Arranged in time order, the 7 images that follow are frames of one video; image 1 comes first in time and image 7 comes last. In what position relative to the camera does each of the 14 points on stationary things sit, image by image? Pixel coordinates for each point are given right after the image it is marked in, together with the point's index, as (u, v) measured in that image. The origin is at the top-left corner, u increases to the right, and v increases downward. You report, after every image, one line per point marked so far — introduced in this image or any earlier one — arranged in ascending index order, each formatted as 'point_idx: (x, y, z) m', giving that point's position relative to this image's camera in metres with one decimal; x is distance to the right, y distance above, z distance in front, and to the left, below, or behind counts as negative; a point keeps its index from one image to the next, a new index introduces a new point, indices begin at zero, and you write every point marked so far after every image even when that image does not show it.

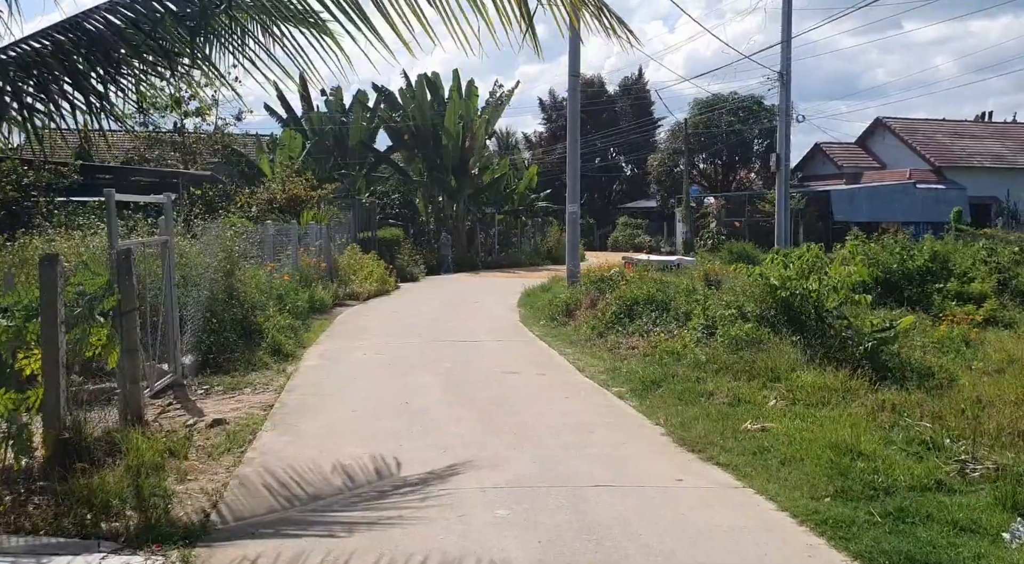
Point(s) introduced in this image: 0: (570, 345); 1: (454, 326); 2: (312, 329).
0: (+0.8, -0.8, +10.6) m
1: (-0.9, -0.7, +13.1) m
2: (-3.1, -0.8, +12.5) m
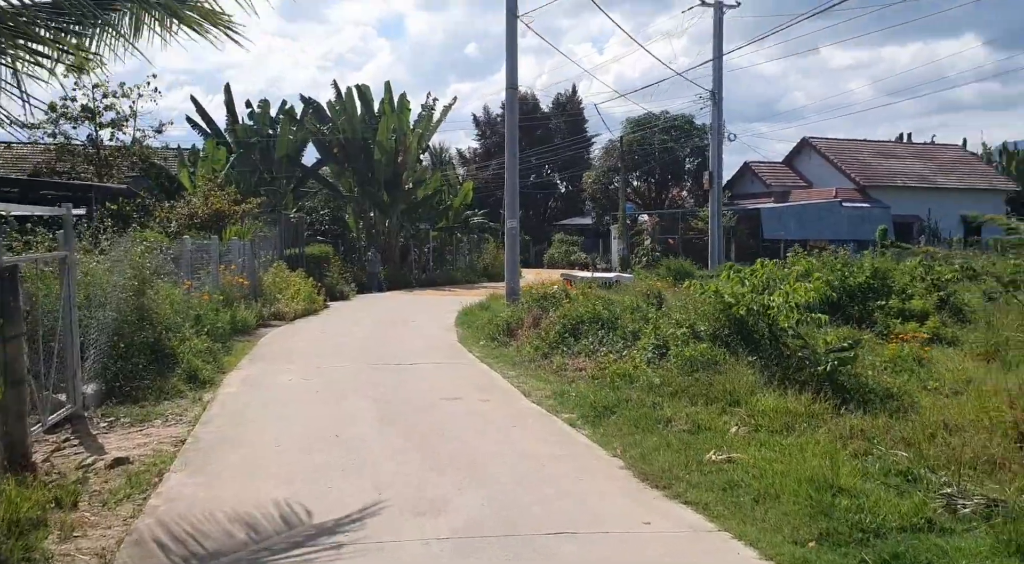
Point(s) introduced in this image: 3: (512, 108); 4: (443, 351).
0: (0.0, -1.1, +10.1) m
1: (-1.9, -1.0, +12.4) m
2: (-4.0, -1.0, +11.6) m
3: (0.0, +3.8, +17.3) m
4: (-1.1, -1.1, +12.1) m
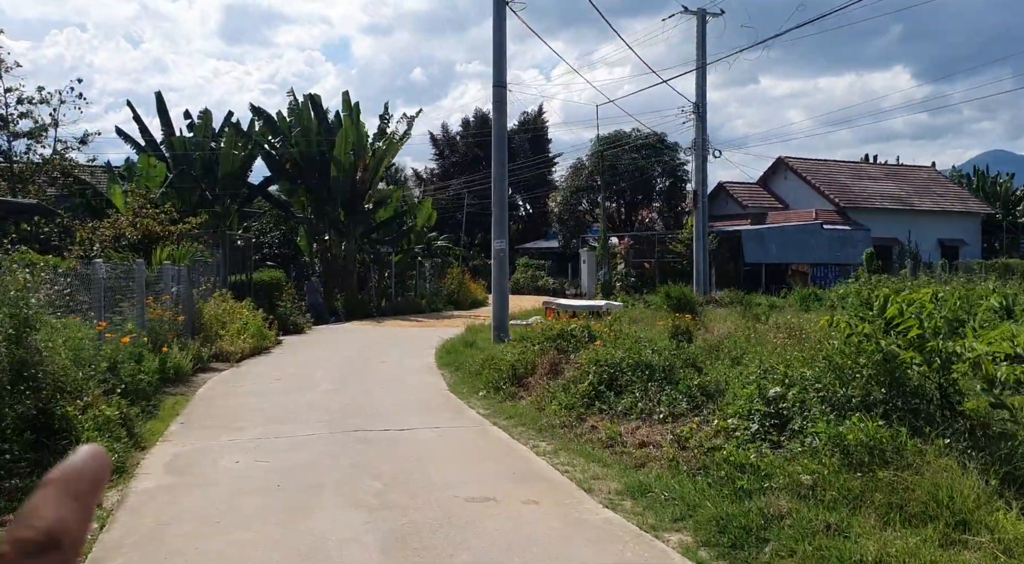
0: (+0.3, -1.4, +7.5) m
1: (-1.8, -1.5, +9.7) m
2: (-3.9, -1.5, +8.8) m
3: (-0.2, +3.2, +14.8) m
4: (-0.9, -1.5, +9.5) m
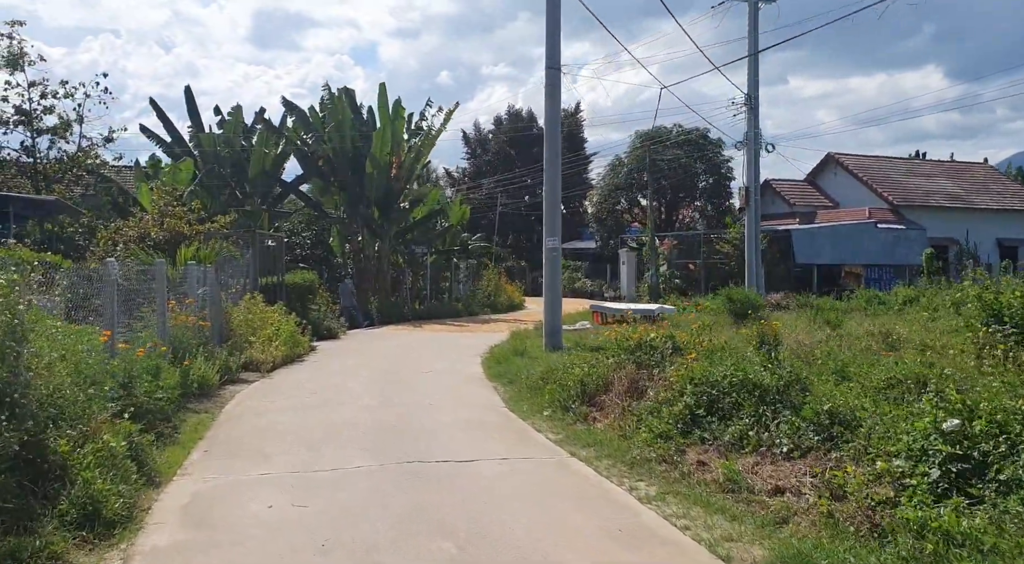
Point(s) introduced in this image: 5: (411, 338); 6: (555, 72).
0: (+1.0, -1.5, +6.2) m
1: (-1.0, -1.5, +8.4) m
2: (-3.1, -1.5, +7.5) m
3: (+0.7, +3.2, +13.5) m
4: (-0.2, -1.5, +8.2) m
5: (-2.2, -1.3, +17.8) m
6: (+0.7, +3.5, +13.5) m
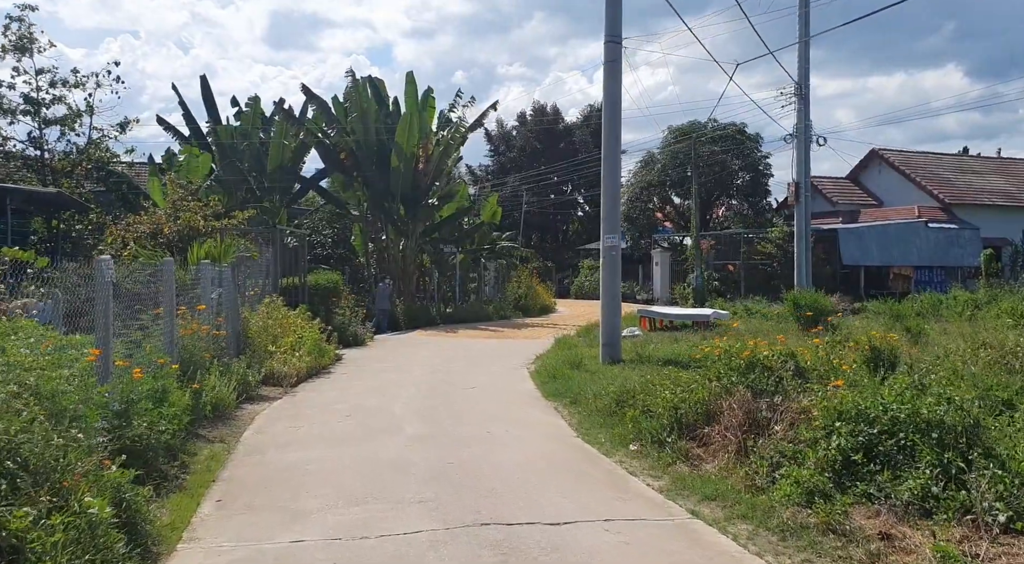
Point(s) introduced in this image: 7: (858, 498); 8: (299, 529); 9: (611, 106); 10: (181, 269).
0: (+1.6, -1.5, +4.6) m
1: (-0.3, -1.5, +6.9) m
2: (-2.4, -1.5, +6.0) m
3: (+1.5, +3.1, +11.9) m
4: (+0.5, -1.6, +6.6) m
5: (-1.4, -1.3, +16.3) m
6: (+1.6, +3.5, +11.9) m
7: (+2.2, -1.3, +5.1) m
8: (-1.4, -1.6, +5.0) m
9: (+1.5, +2.6, +12.0) m
10: (-4.1, +0.2, +9.9) m
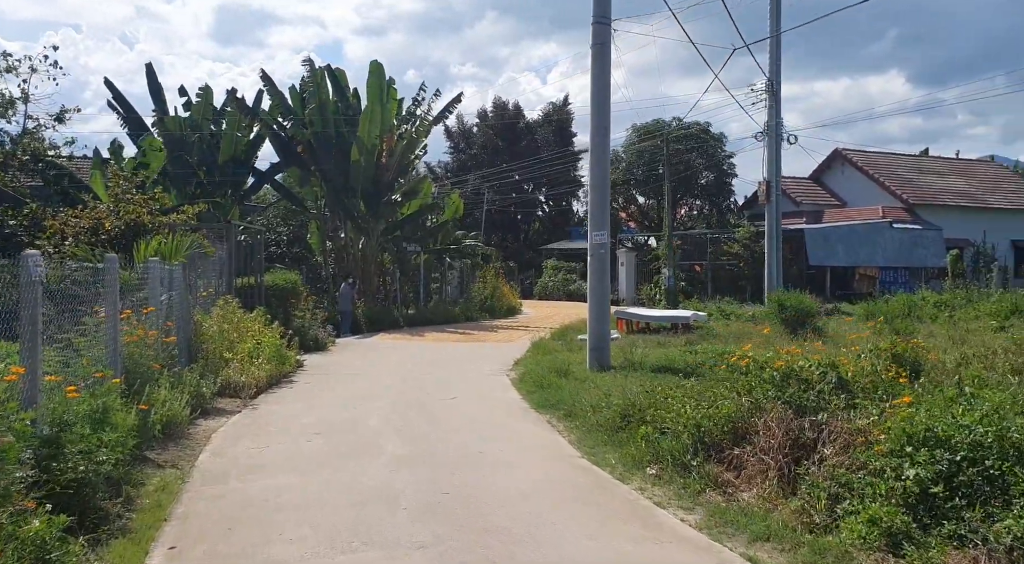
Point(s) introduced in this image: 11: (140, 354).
0: (+1.8, -1.5, +3.8) m
1: (-0.3, -1.5, +5.9) m
2: (-2.4, -1.5, +5.0) m
3: (+1.3, +3.1, +11.1) m
4: (+0.5, -1.6, +5.7) m
5: (-1.9, -1.3, +15.3) m
6: (+1.3, +3.5, +11.1) m
7: (+2.3, -1.4, +4.3) m
8: (-1.2, -1.6, +4.1) m
9: (+1.2, +2.6, +11.2) m
10: (-4.2, +0.2, +8.7) m
11: (-3.7, -0.7, +8.0) m
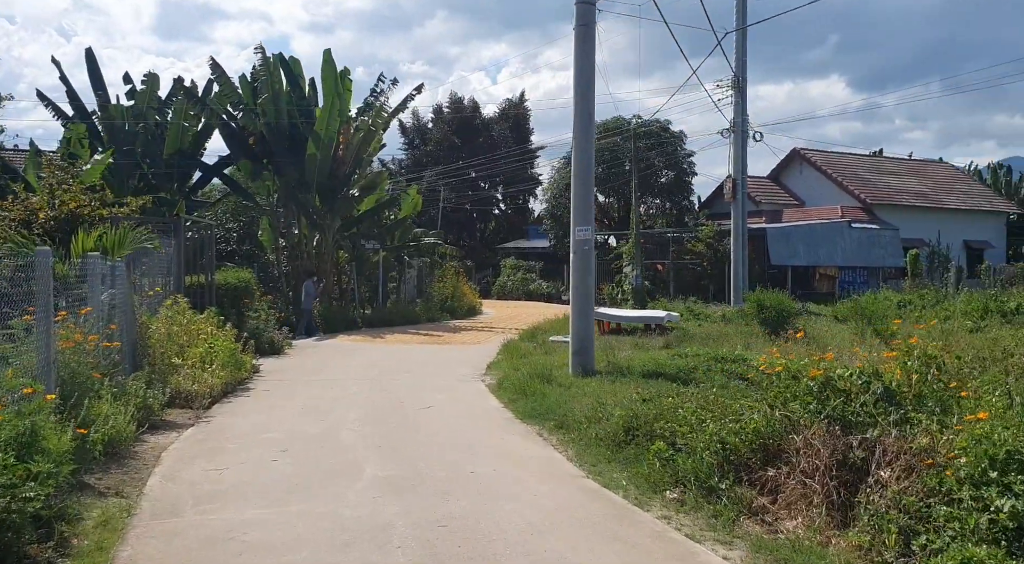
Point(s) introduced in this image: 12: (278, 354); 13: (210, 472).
0: (+2.0, -1.5, +3.1) m
1: (-0.2, -1.5, +5.1) m
2: (-2.2, -1.5, +4.1) m
3: (+1.0, +3.1, +10.4) m
4: (+0.6, -1.6, +5.0) m
5: (-2.4, -1.3, +14.4) m
6: (+1.0, +3.5, +10.3) m
7: (+2.5, -1.4, +3.7) m
8: (-1.1, -1.6, +3.2) m
9: (+0.9, +2.6, +10.4) m
10: (-4.3, +0.2, +7.7) m
11: (-3.8, -0.7, +7.0) m
12: (-4.4, -1.3, +15.1) m
13: (-2.5, -1.5, +6.5) m
